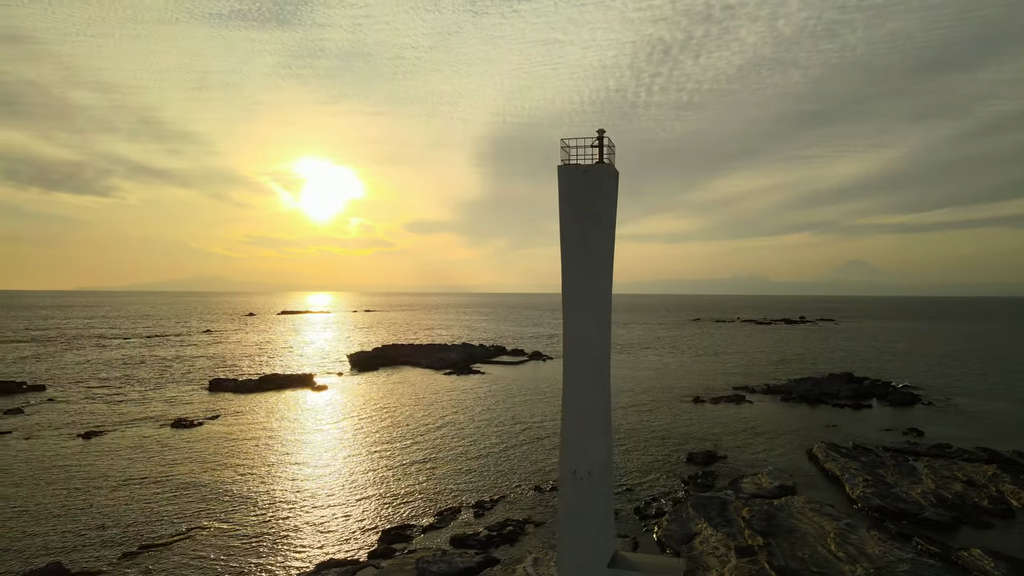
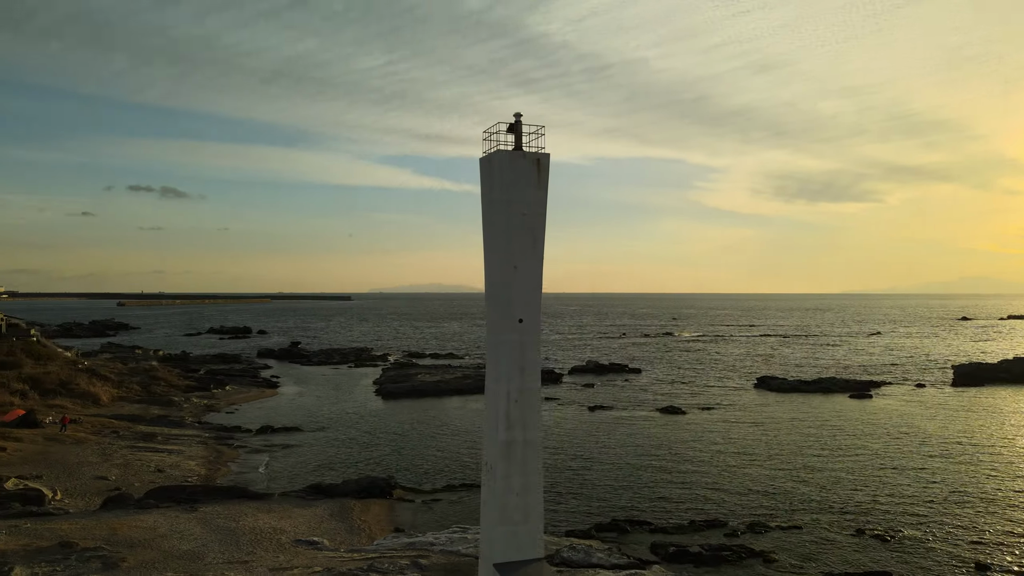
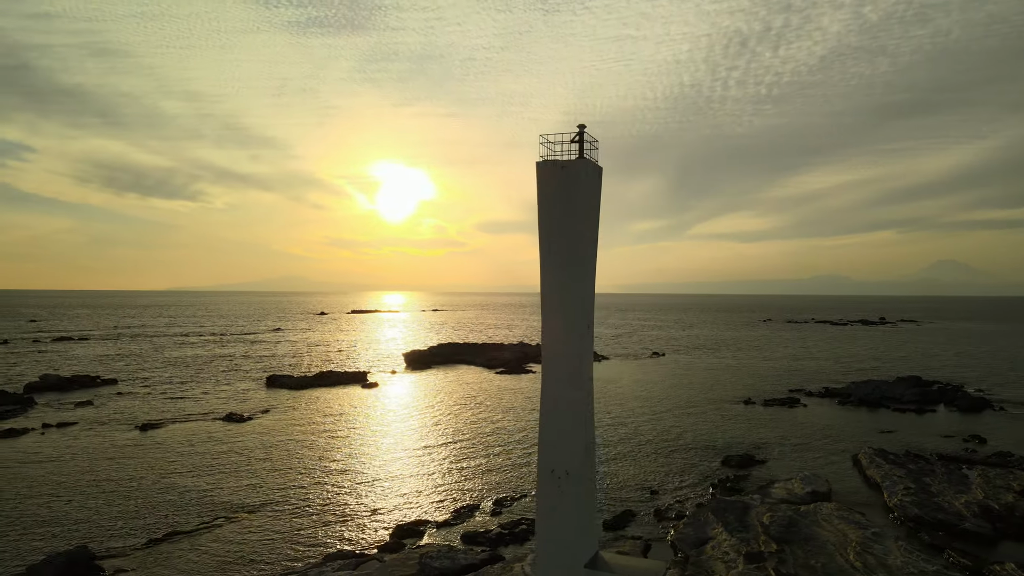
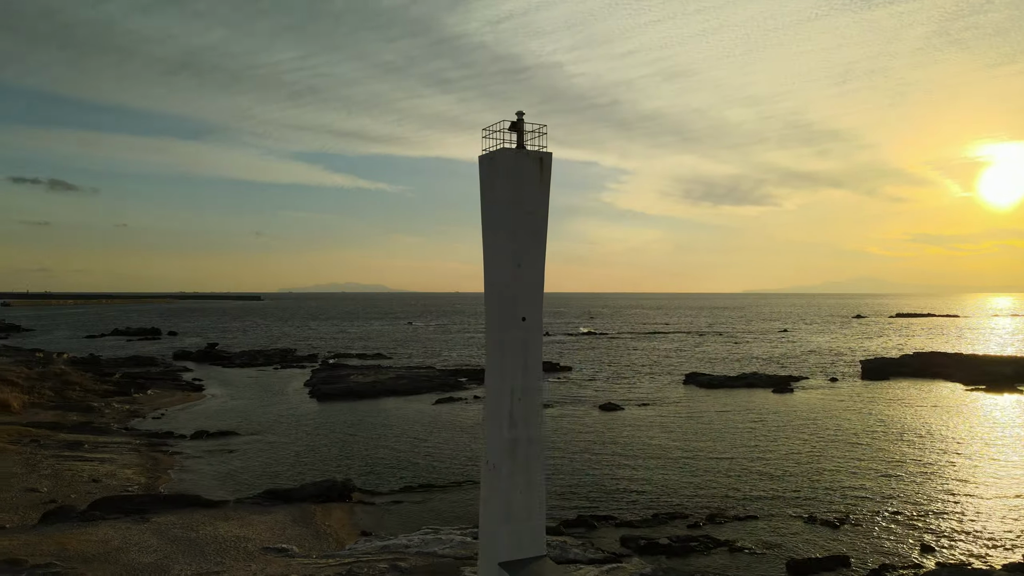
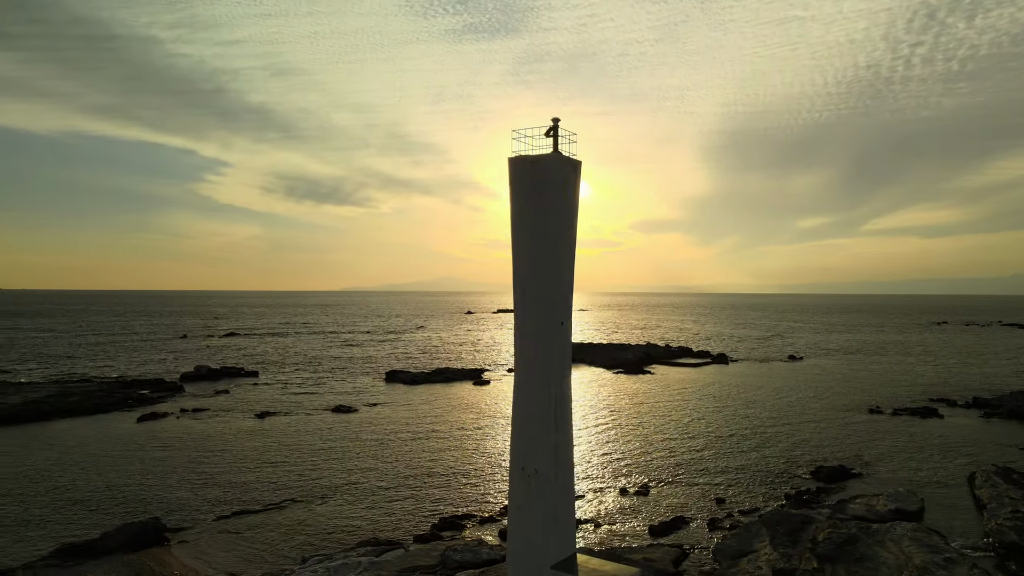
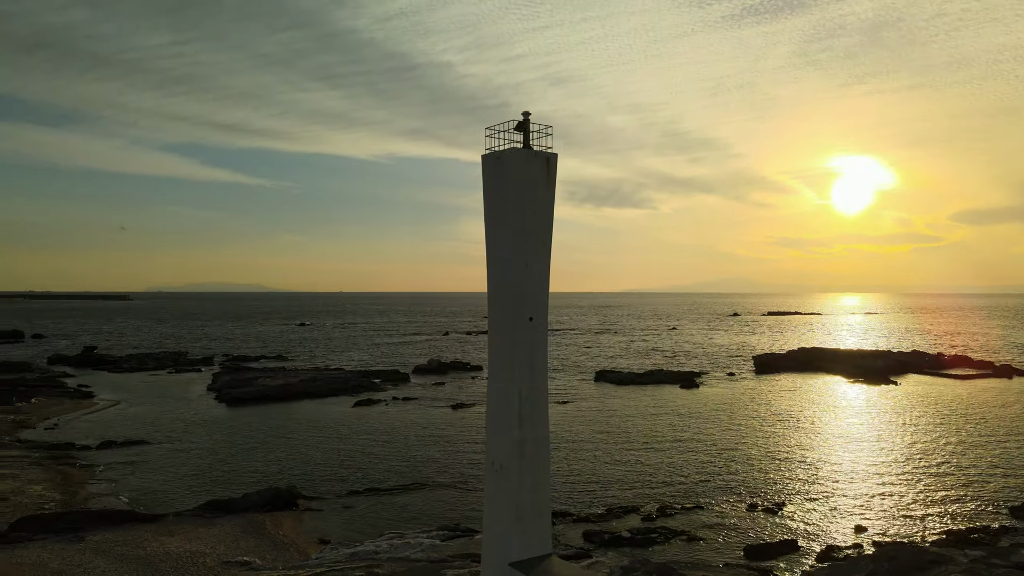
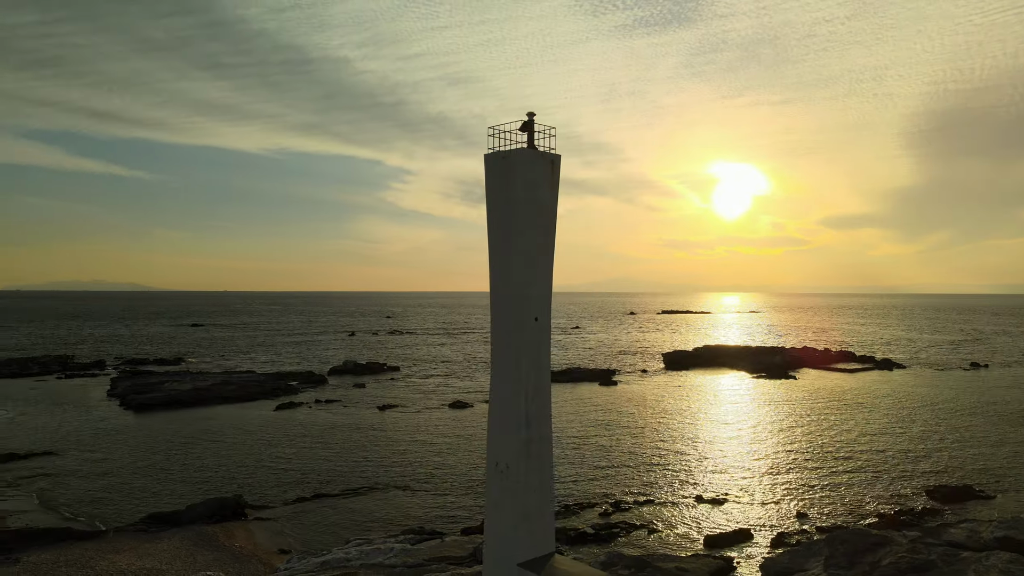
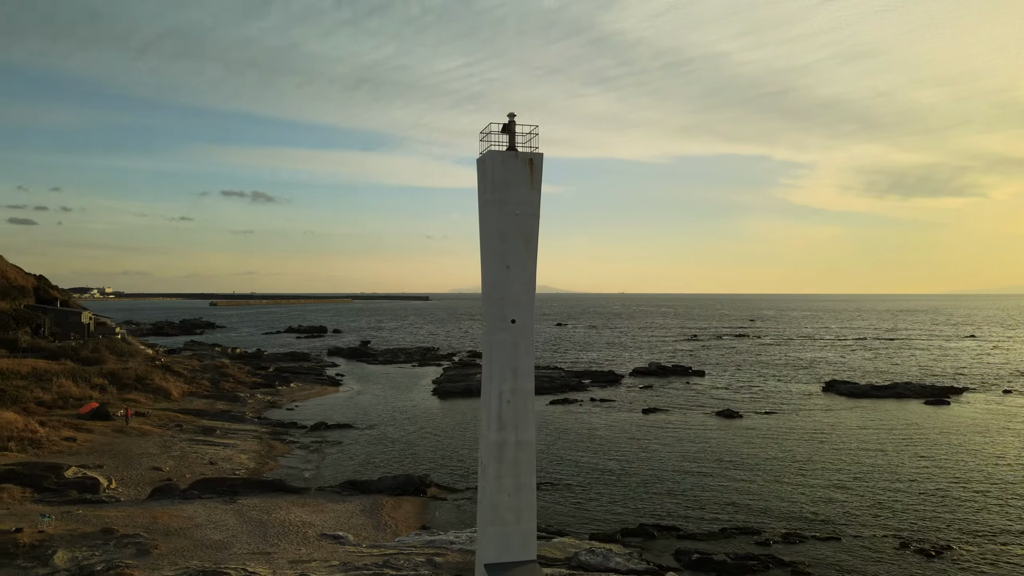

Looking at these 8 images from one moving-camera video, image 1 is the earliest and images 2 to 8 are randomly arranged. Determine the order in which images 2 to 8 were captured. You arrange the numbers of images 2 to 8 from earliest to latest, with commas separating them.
3, 5, 7, 6, 4, 2, 8
